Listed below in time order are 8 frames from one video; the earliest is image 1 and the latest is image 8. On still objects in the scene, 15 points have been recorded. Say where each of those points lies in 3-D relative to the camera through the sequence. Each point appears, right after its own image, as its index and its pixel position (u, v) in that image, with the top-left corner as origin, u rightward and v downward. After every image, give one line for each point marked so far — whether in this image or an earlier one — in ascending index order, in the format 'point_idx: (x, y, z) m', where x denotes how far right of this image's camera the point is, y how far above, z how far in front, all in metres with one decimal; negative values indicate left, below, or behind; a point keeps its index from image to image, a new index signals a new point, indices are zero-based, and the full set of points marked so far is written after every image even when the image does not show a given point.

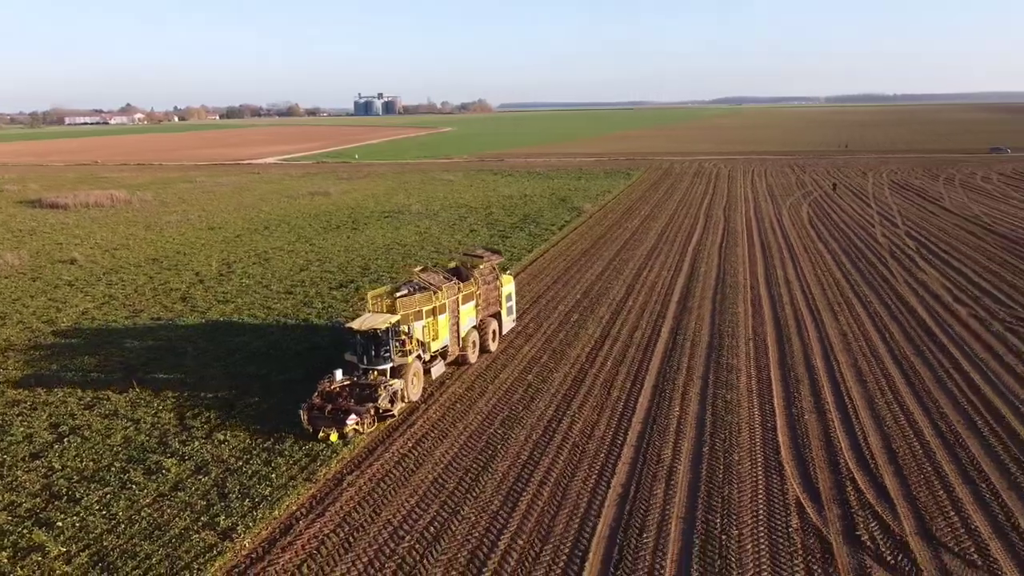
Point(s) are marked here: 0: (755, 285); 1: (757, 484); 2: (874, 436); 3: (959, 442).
0: (+5.9, +0.2, +19.8) m
1: (+2.9, -2.3, +9.5) m
2: (+4.9, -1.9, +10.8) m
3: (+5.8, -2.0, +10.5) m
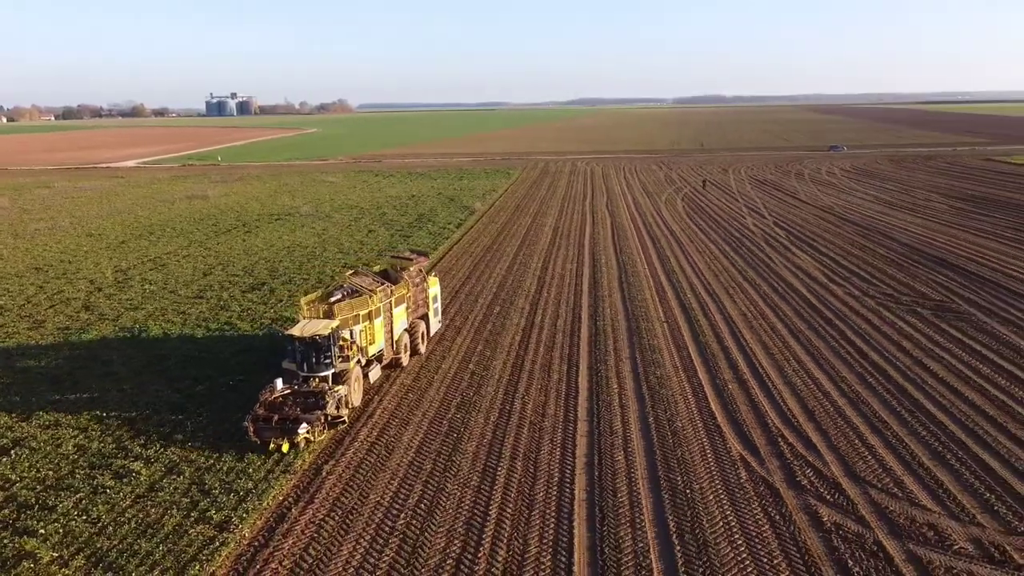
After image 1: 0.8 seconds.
0: (+3.7, +0.5, +21.3) m
1: (+2.6, -2.0, +10.7) m
2: (+4.3, -1.6, +12.3) m
3: (+5.2, -1.6, +12.1) m
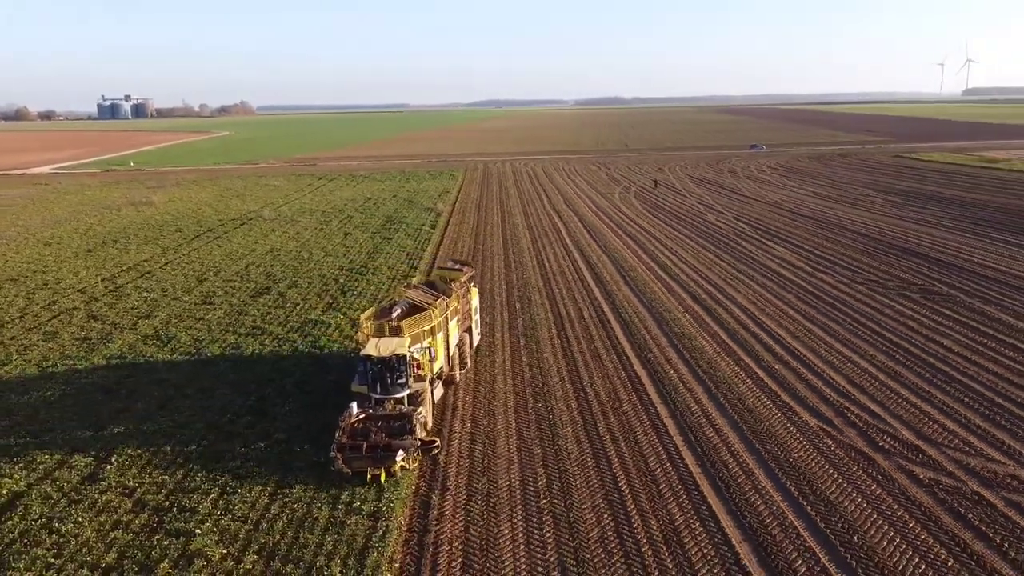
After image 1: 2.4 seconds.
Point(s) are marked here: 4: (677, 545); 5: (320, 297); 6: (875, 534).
0: (+3.7, +0.6, +22.3) m
1: (+3.9, -1.9, +11.7) m
2: (+5.4, -1.4, +13.5) m
3: (+6.3, -1.4, +13.4) m
4: (+1.7, -2.7, +8.5) m
5: (-4.7, -0.2, +19.8) m
6: (+3.9, -2.6, +8.6) m
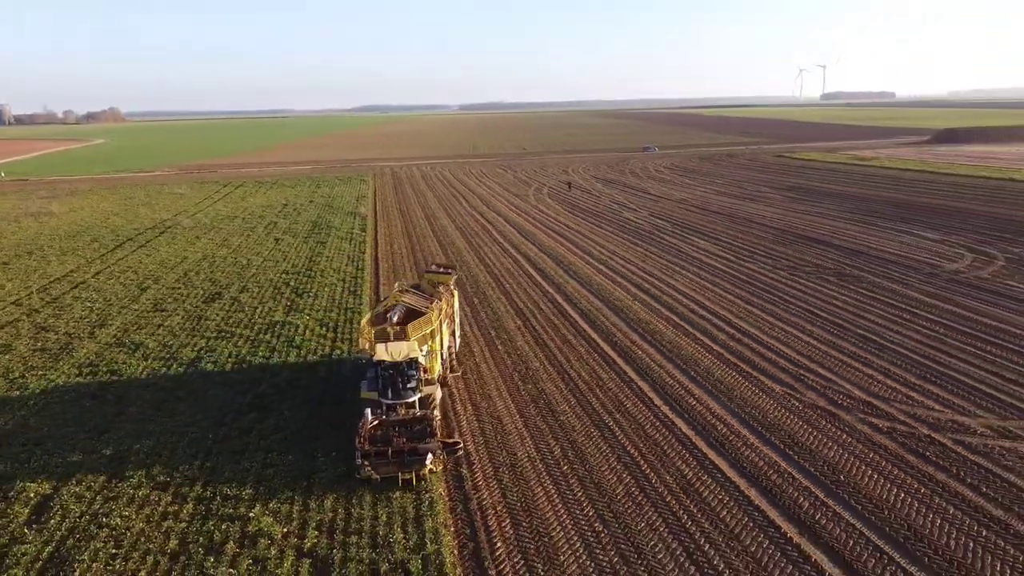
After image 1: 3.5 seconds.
0: (+2.1, +0.8, +23.6) m
1: (+3.8, -1.6, +13.1) m
2: (+5.0, -1.1, +15.1) m
3: (+6.0, -1.0, +15.2) m
4: (+2.2, -2.4, +9.6) m
5: (-5.8, -0.3, +19.9) m
6: (+4.3, -2.3, +10.1) m
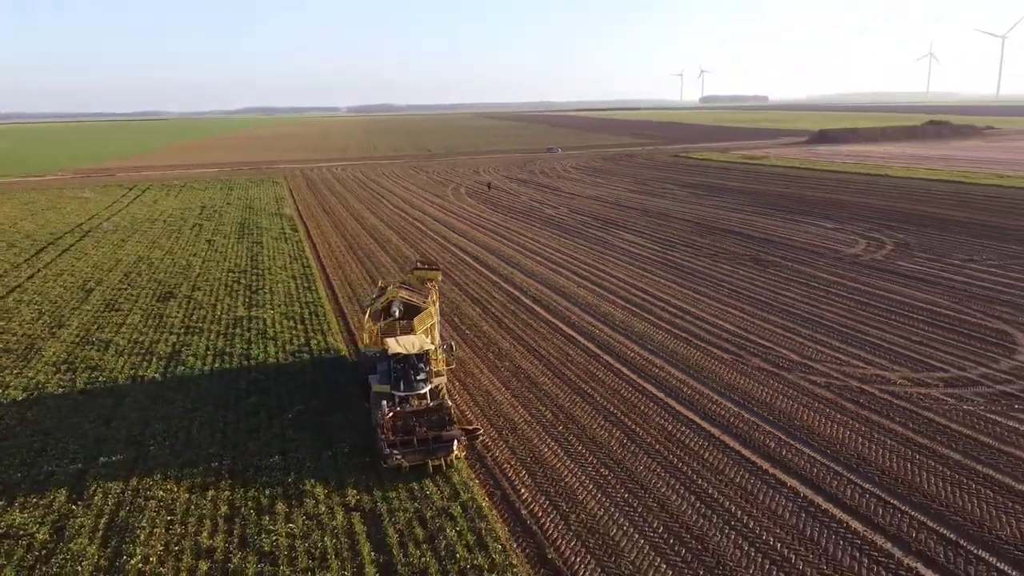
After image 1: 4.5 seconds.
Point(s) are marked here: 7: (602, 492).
0: (+0.3, +1.1, +25.0) m
1: (+3.5, -1.2, +14.8) m
2: (+4.4, -0.7, +16.9) m
3: (+5.3, -0.6, +17.1) m
4: (+2.3, -2.1, +11.1) m
5: (-7.0, -0.2, +20.3) m
6: (+4.3, -1.9, +11.8) m
7: (+1.1, -2.5, +9.8) m
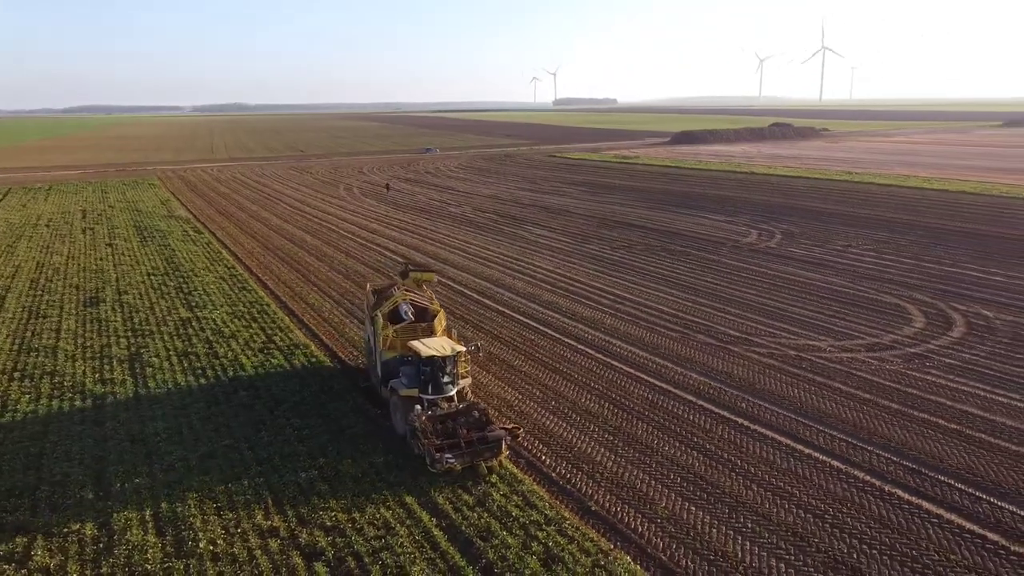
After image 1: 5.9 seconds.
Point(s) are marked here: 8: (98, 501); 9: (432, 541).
0: (-2.2, +1.2, +25.7) m
1: (+2.8, -0.9, +16.3) m
2: (+3.3, -0.4, +18.5) m
3: (+4.2, -0.3, +18.9) m
4: (+2.3, -1.8, +12.4) m
5: (-8.5, -0.2, +19.9) m
6: (+4.2, -1.6, +13.5) m
7: (+1.4, -2.2, +10.9) m
8: (-5.0, -2.6, +9.7) m
9: (-0.9, -2.7, +8.7) m
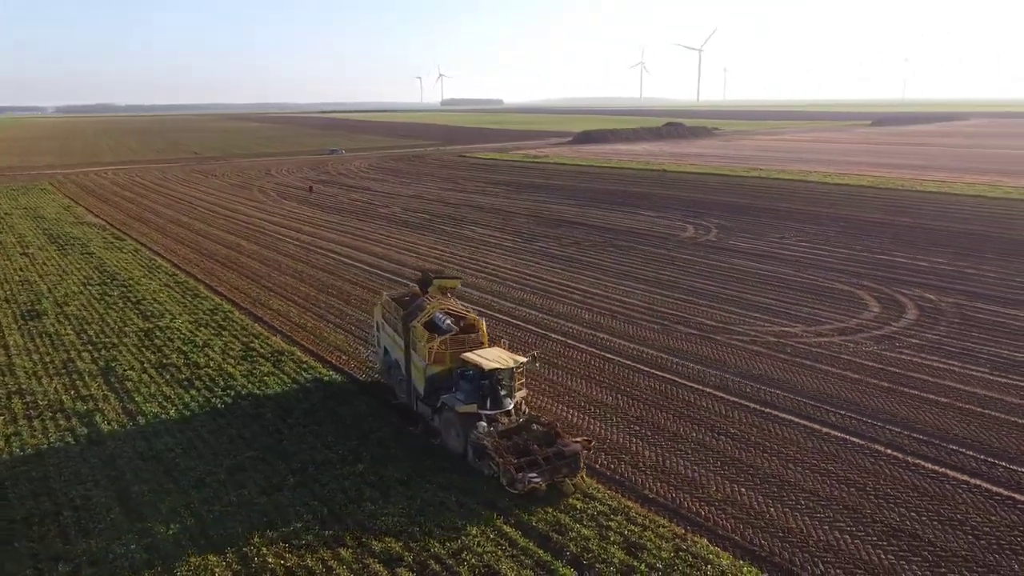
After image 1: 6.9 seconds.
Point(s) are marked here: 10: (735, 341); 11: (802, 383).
0: (-3.8, +1.2, +25.4) m
1: (+2.5, -0.8, +16.7) m
2: (+2.7, -0.3, +18.9) m
3: (+3.6, -0.1, +19.4) m
4: (+2.6, -1.7, +12.8) m
5: (-9.2, -0.5, +18.7) m
6: (+4.3, -1.4, +14.1) m
7: (+1.9, -2.1, +11.1) m
8: (-4.3, -2.7, +9.2) m
9: (0.0, -2.7, +8.7) m
10: (+4.3, -1.0, +15.6) m
11: (+4.7, -1.6, +13.3) m
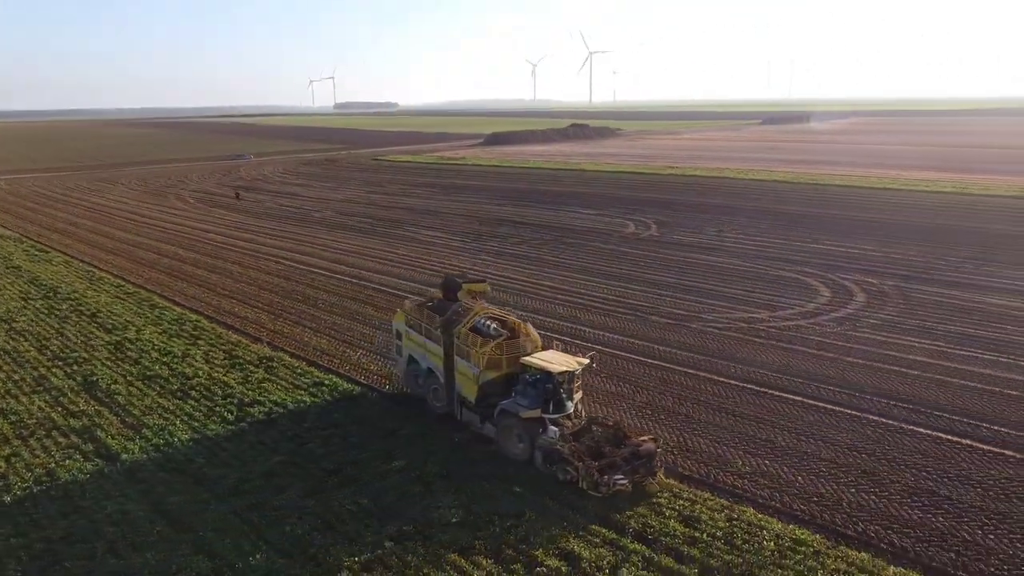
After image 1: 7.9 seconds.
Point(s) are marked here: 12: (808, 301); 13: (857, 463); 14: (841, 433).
0: (-5.3, +1.1, +25.1) m
1: (+2.1, -0.7, +17.3) m
2: (+2.0, -0.1, +19.5) m
3: (+2.8, 0.0, +20.1) m
4: (+2.7, -1.6, +13.4) m
5: (-9.8, -0.8, +17.9) m
6: (+4.2, -1.2, +14.9) m
7: (+2.2, -2.0, +11.7) m
8: (-3.6, -2.7, +9.0) m
9: (+0.6, -2.6, +9.0) m
10: (+4.1, -0.8, +16.4) m
11: (+4.8, -1.3, +14.2) m
12: (+6.6, -0.3, +18.4) m
13: (+4.4, -2.2, +10.4) m
14: (+4.5, -2.0, +11.2) m
